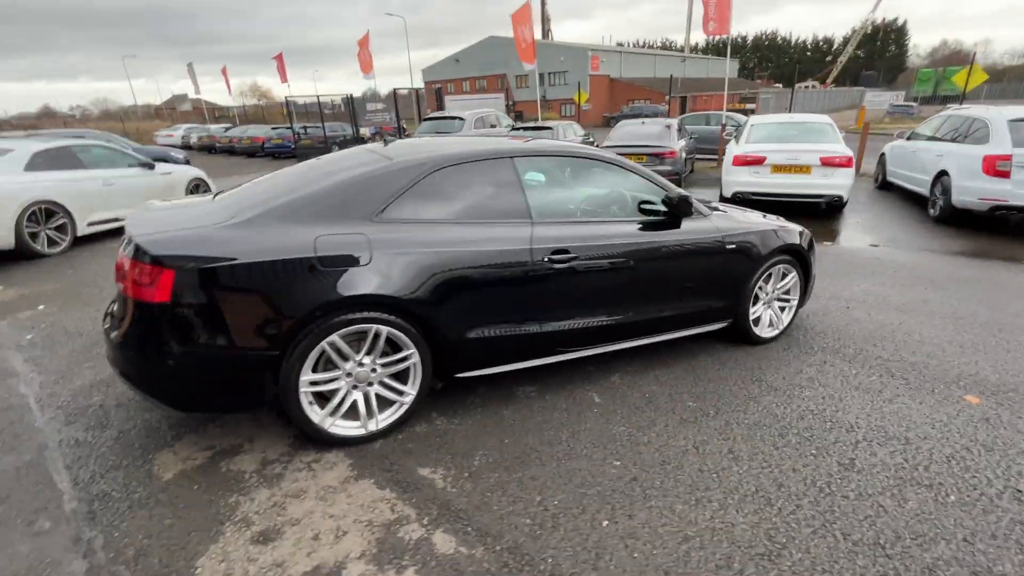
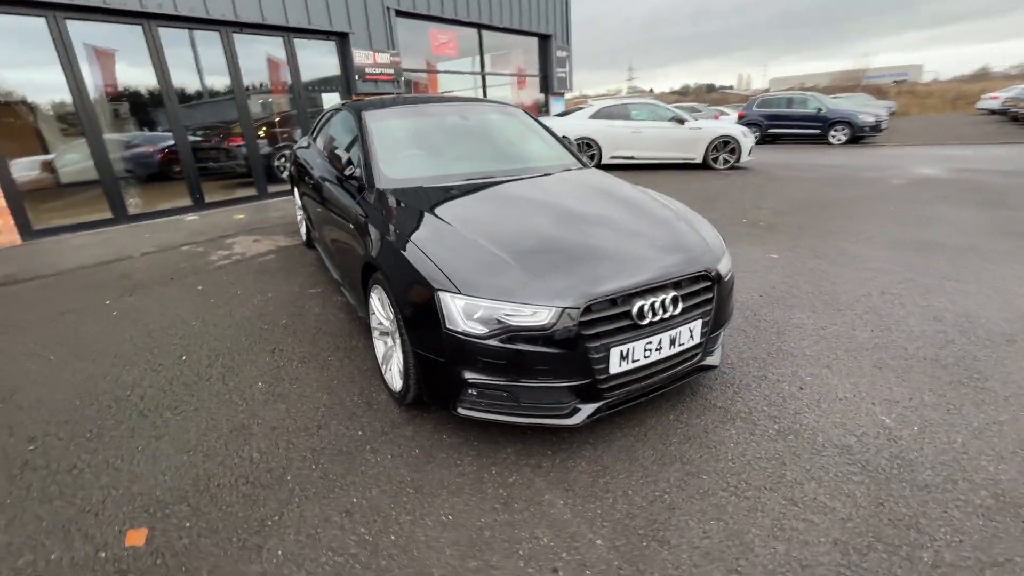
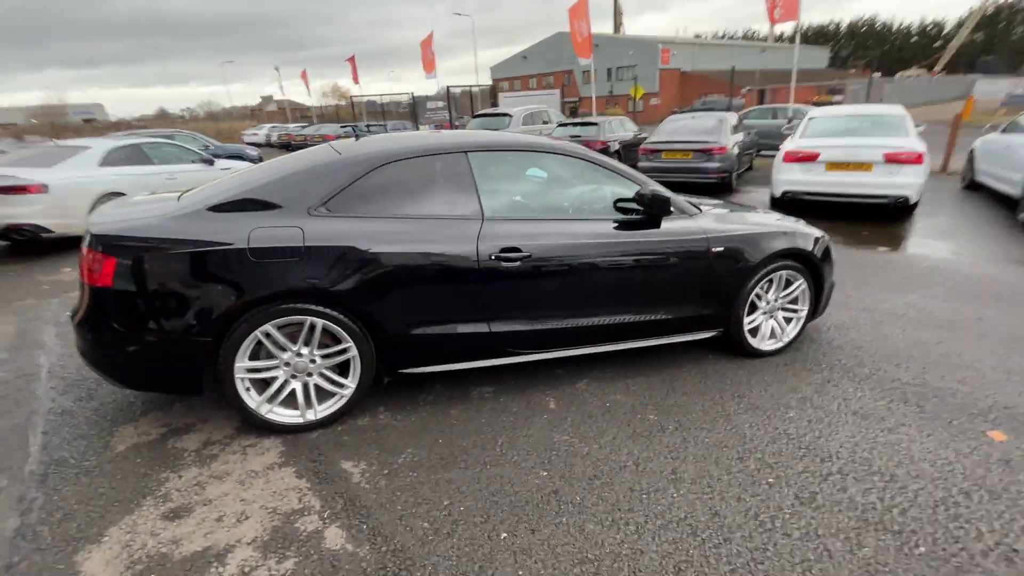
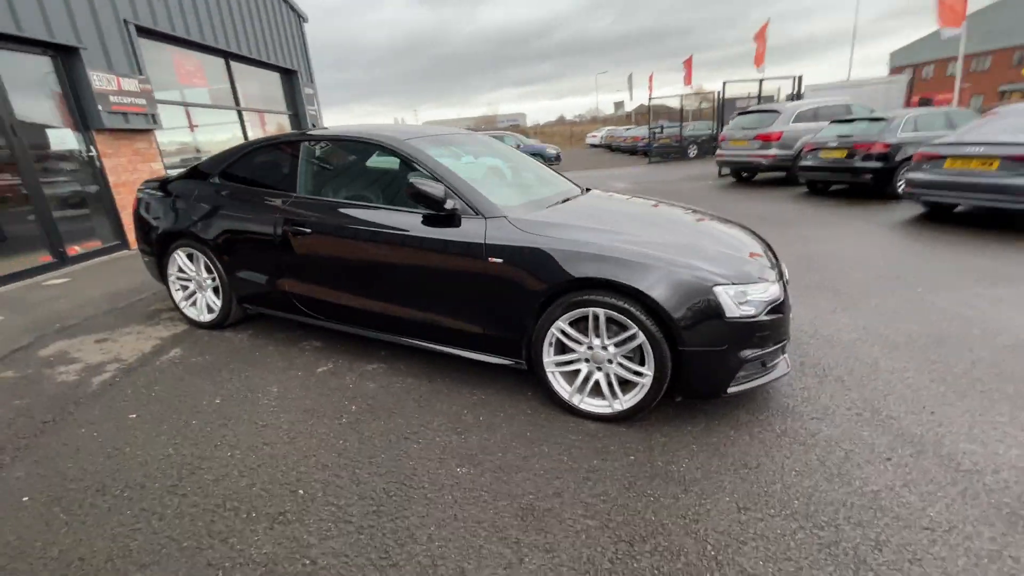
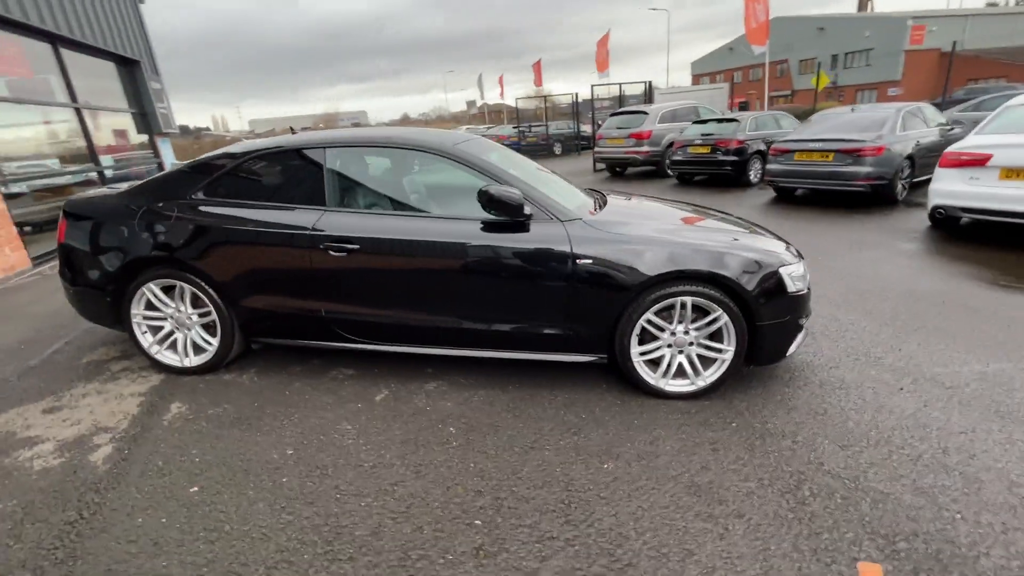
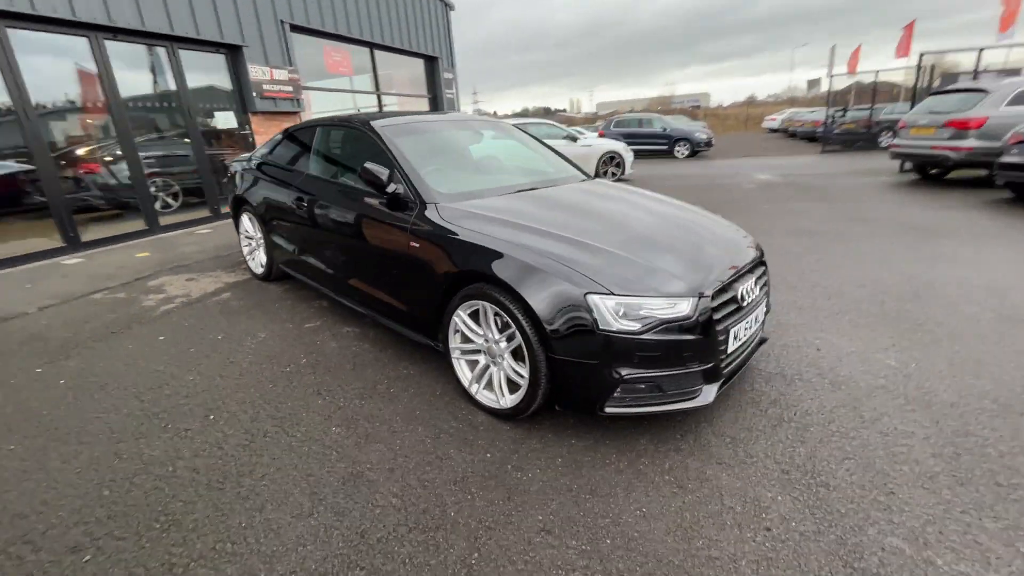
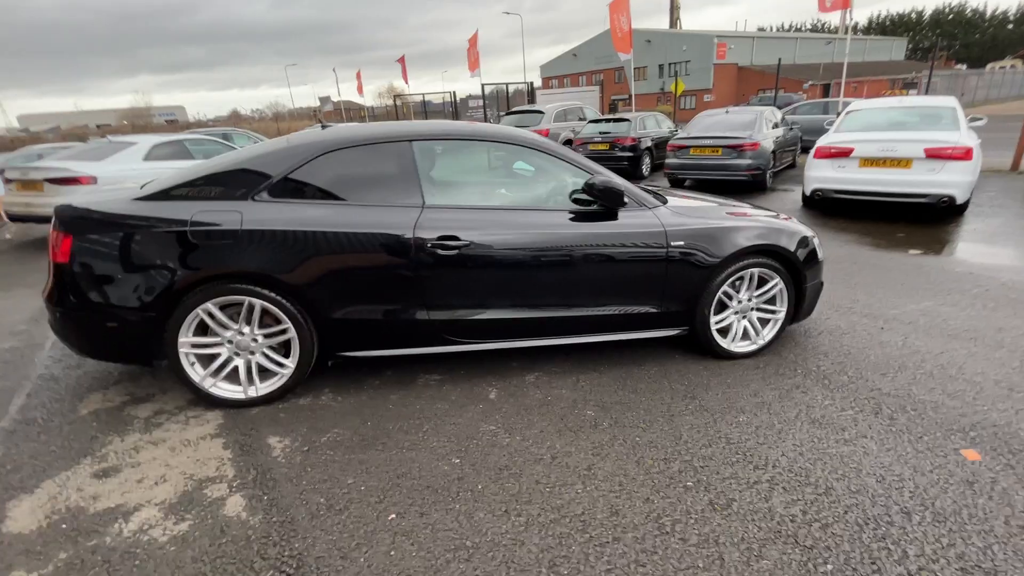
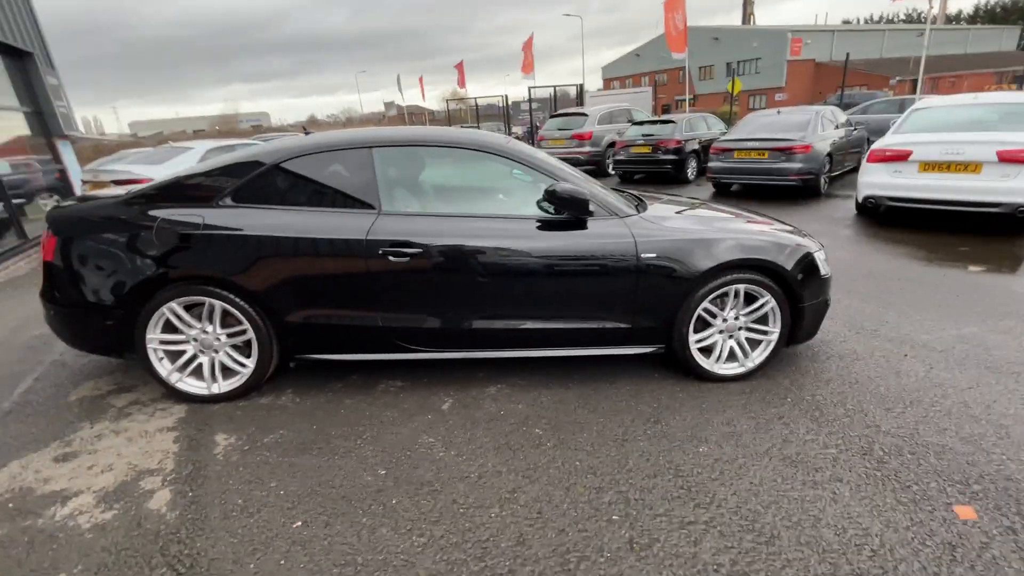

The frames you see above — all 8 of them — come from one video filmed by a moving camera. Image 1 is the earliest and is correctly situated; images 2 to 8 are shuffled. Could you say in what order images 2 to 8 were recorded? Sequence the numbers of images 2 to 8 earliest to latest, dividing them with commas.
3, 7, 8, 5, 4, 6, 2
